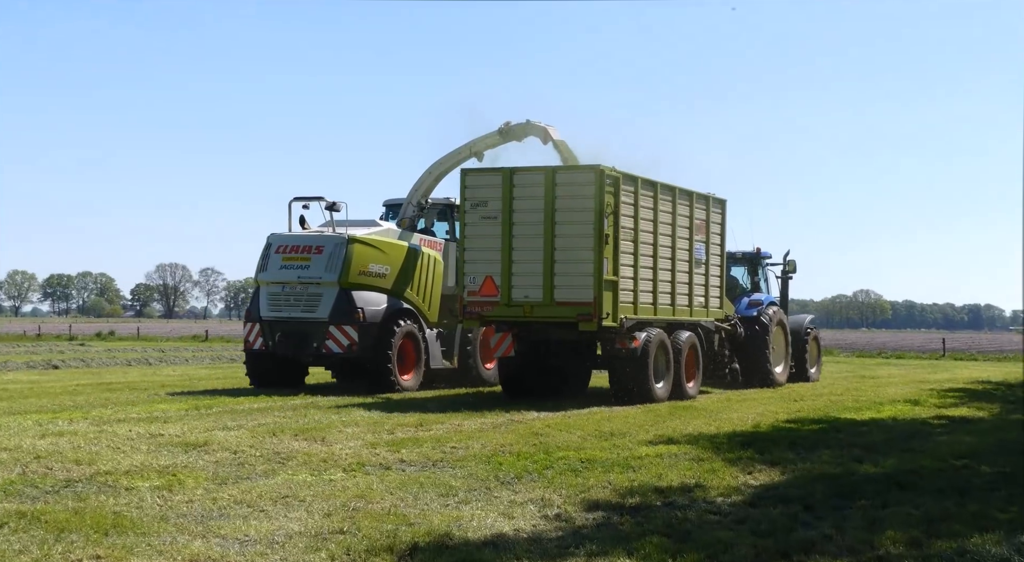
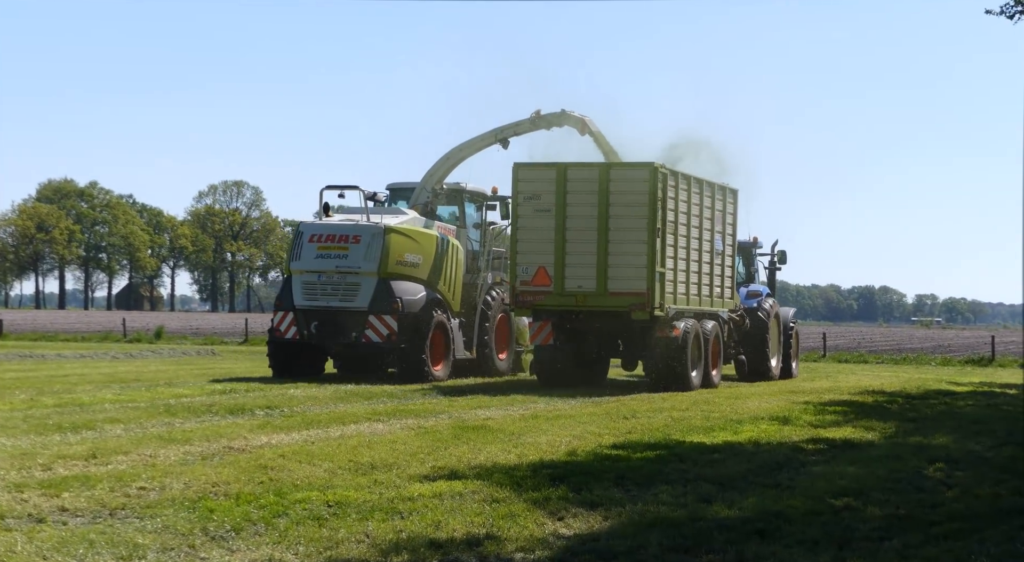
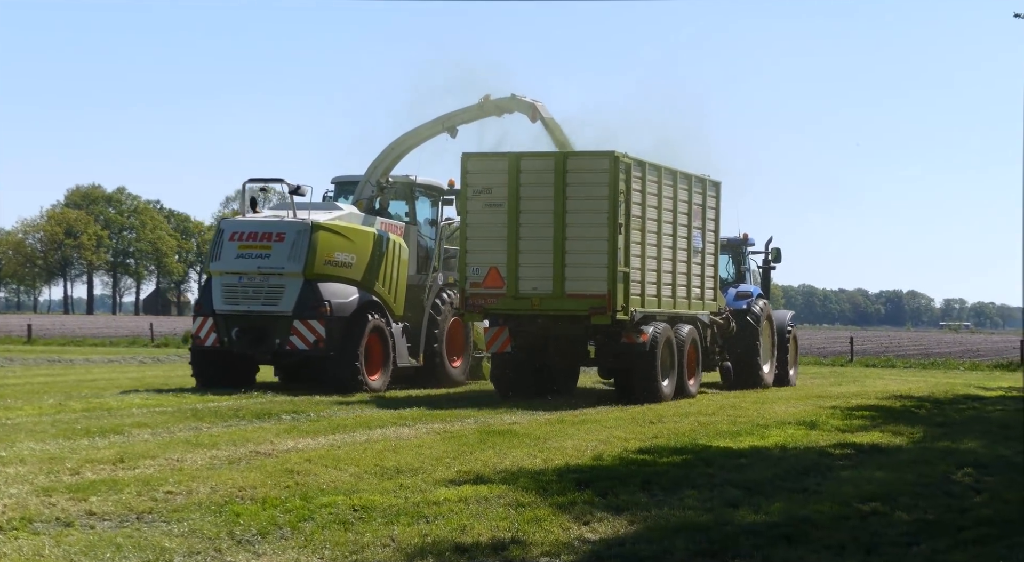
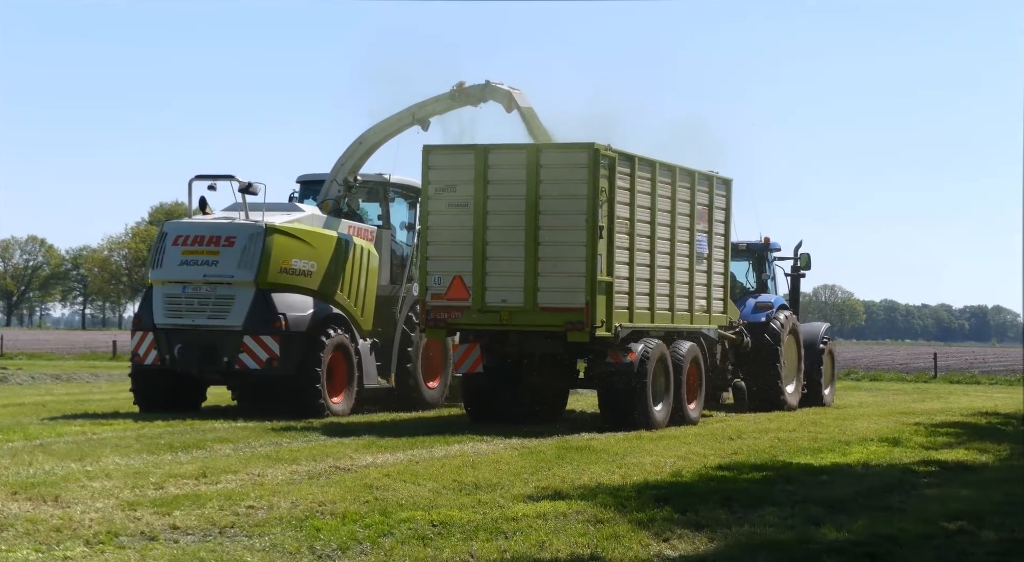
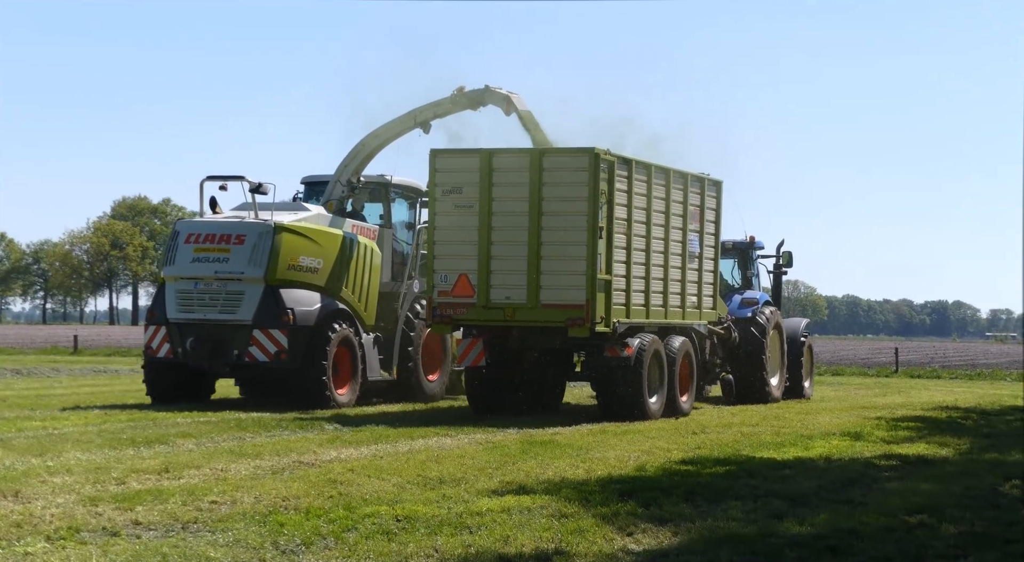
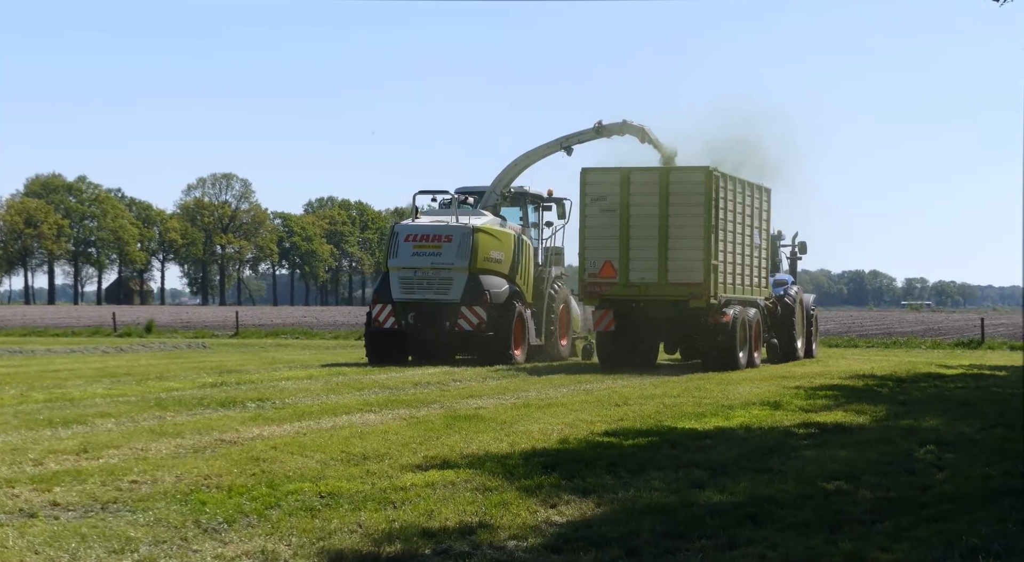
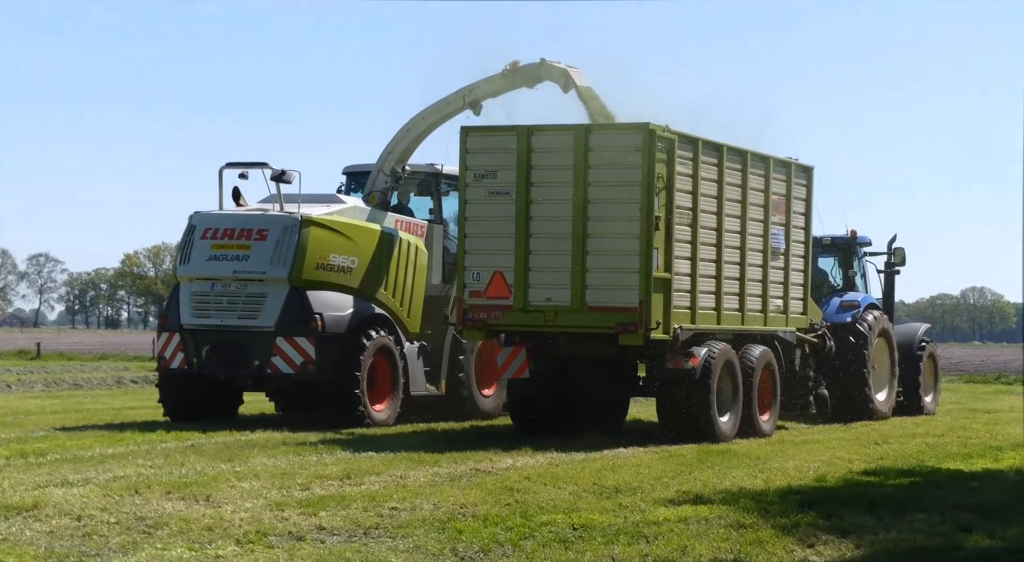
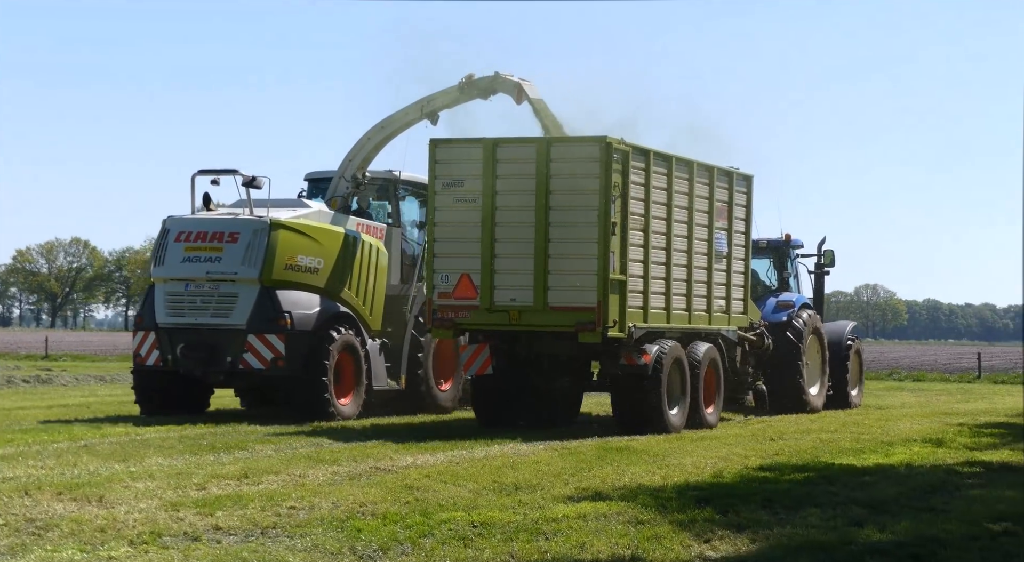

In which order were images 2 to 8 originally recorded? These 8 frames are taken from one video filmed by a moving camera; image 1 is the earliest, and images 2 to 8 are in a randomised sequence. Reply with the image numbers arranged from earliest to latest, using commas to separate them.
7, 8, 4, 5, 3, 2, 6
